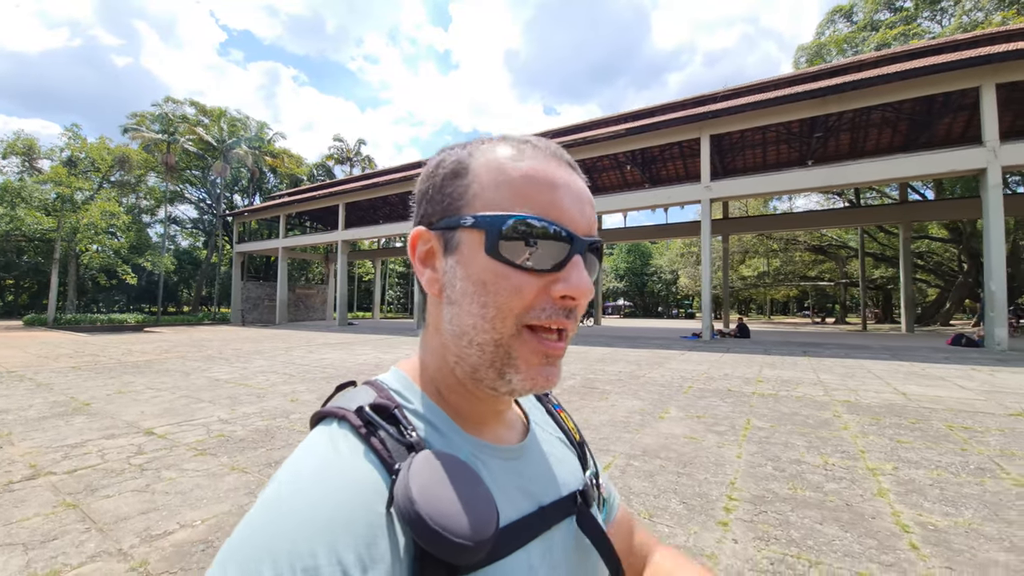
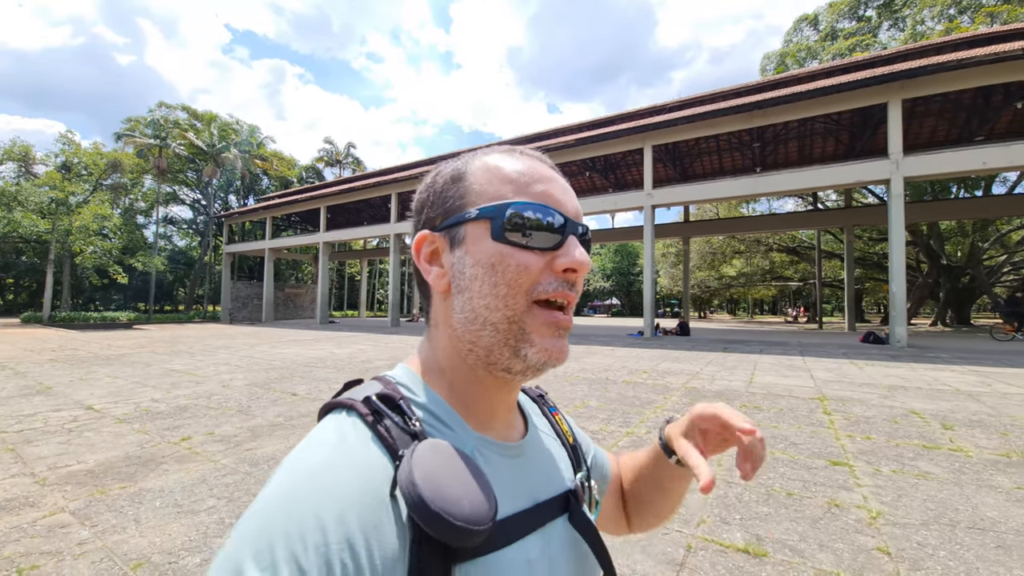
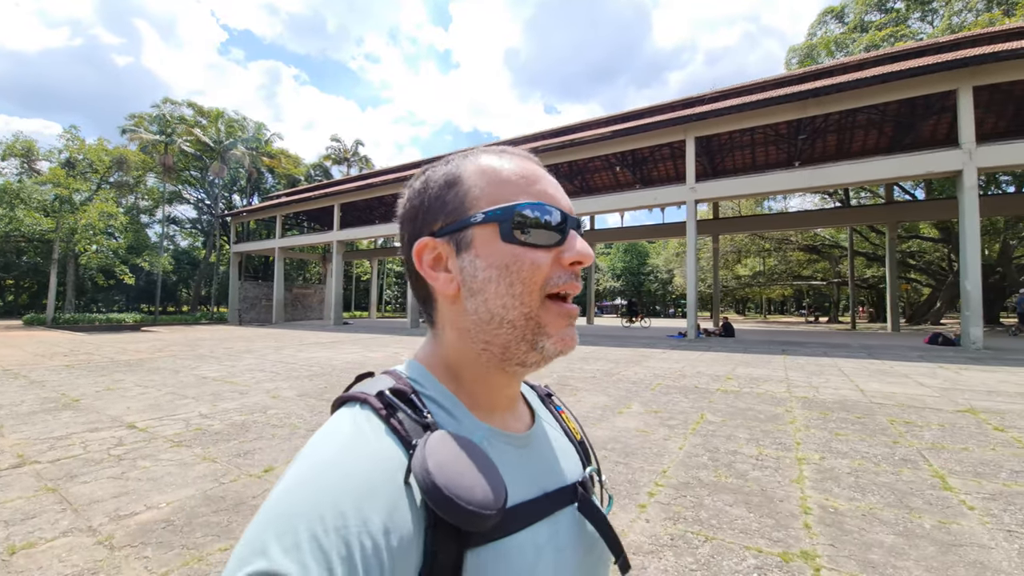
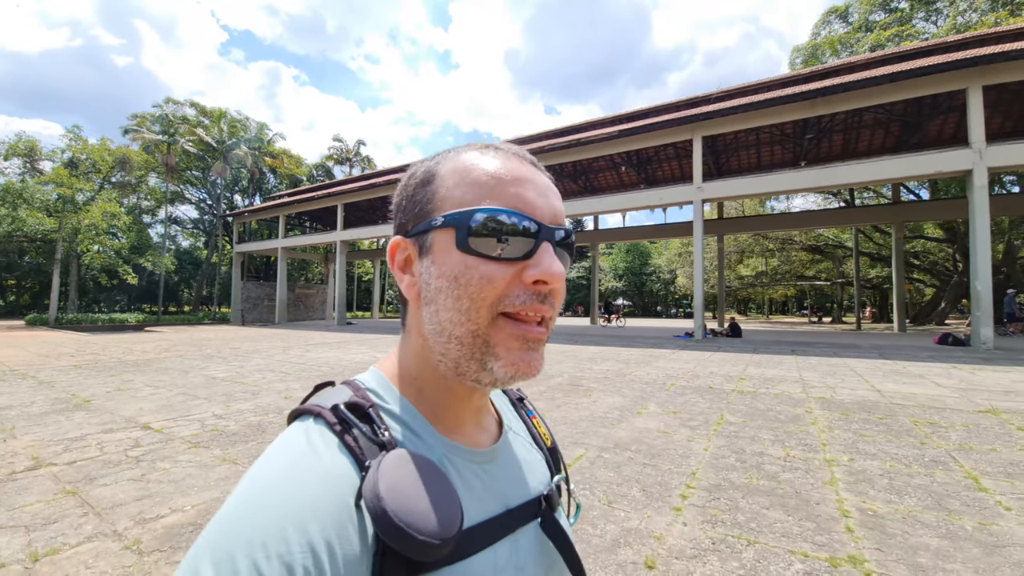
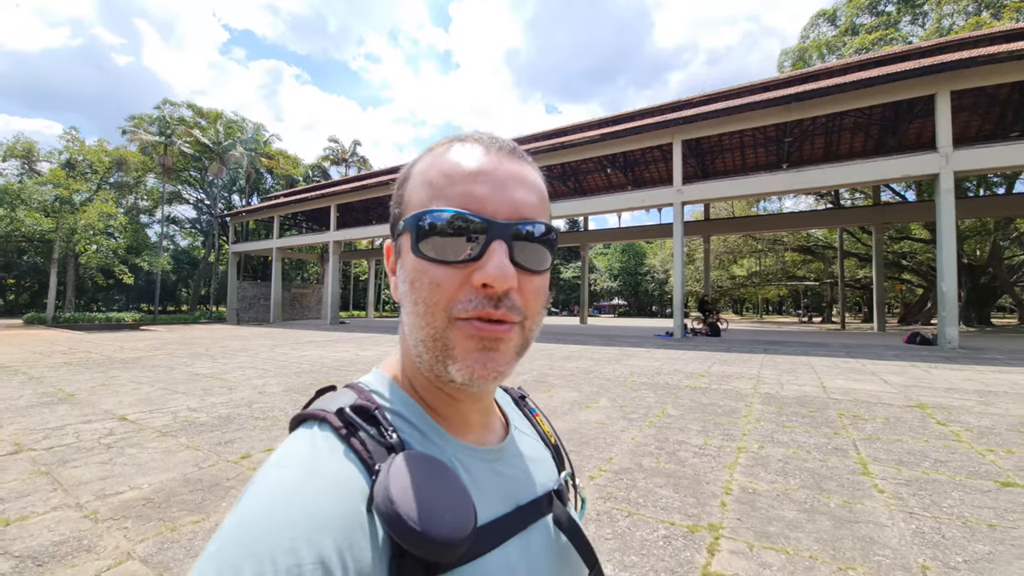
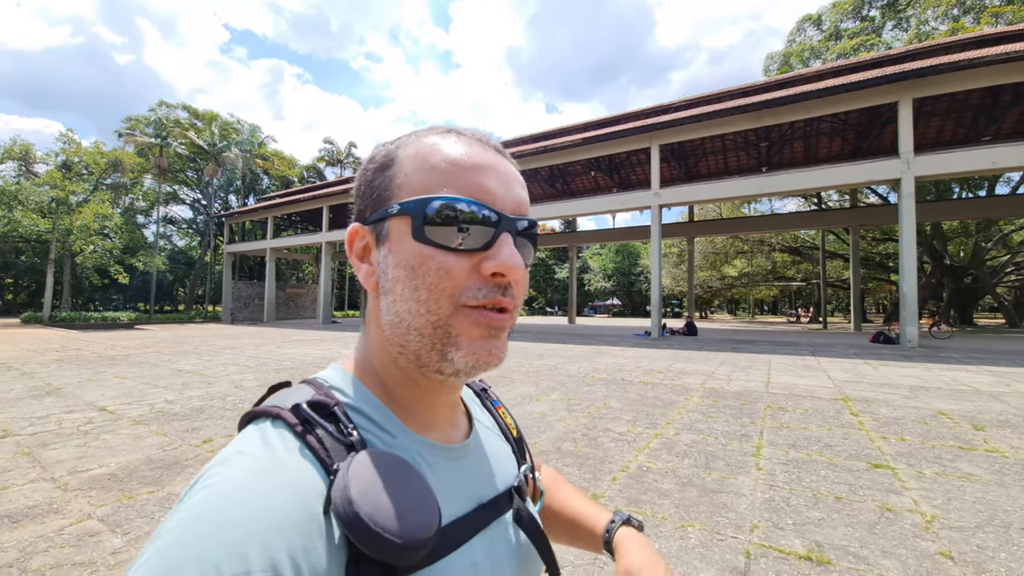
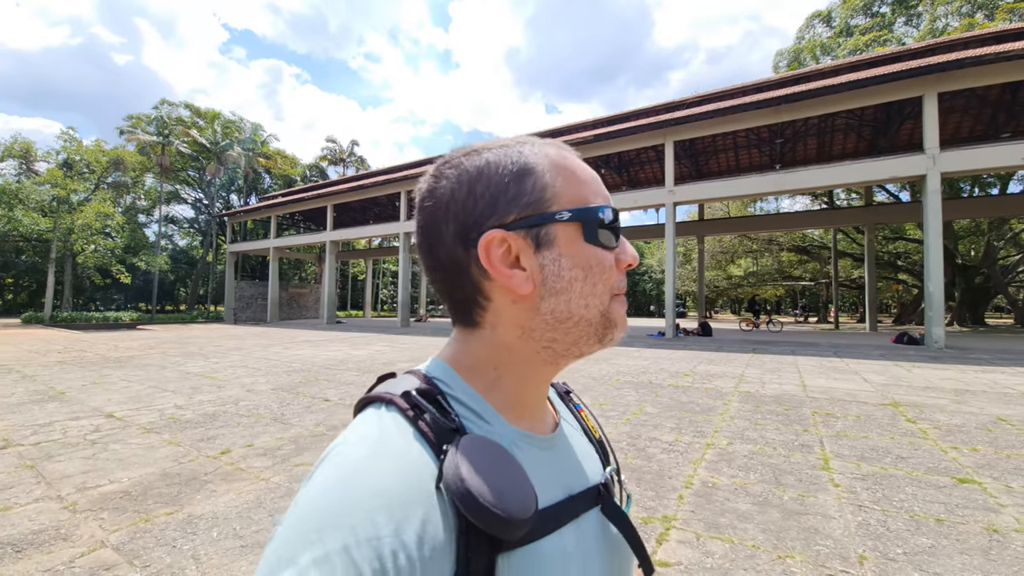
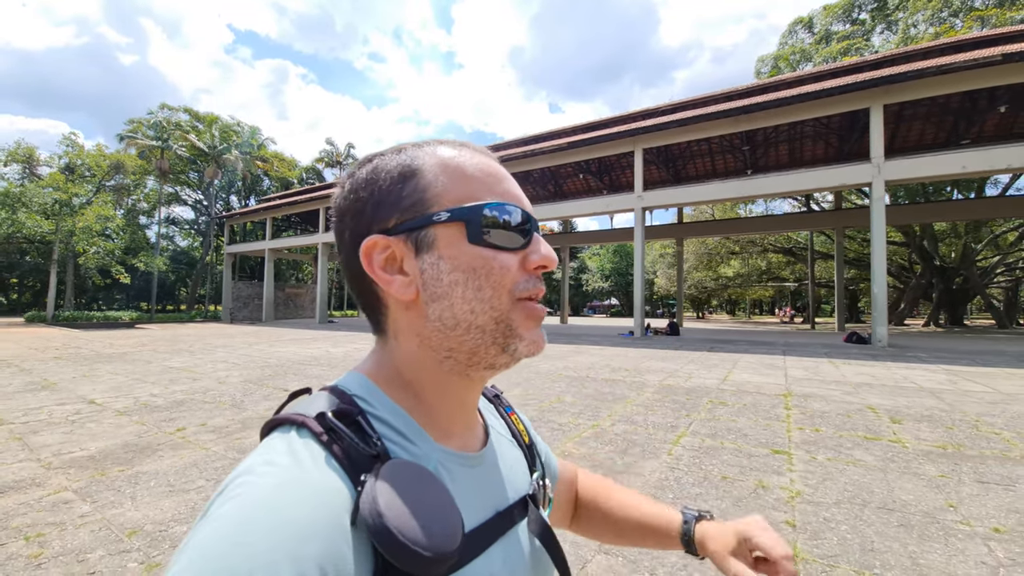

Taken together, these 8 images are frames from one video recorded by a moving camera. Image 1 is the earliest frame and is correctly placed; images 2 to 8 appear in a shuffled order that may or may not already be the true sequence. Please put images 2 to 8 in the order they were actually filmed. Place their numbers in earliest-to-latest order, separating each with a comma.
4, 3, 5, 7, 6, 2, 8
